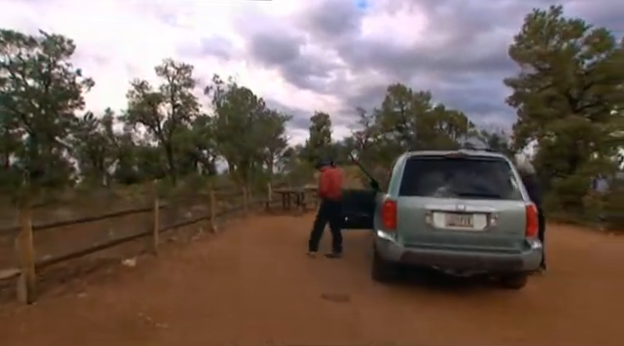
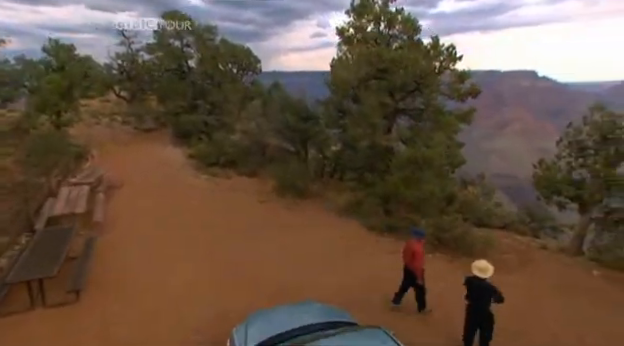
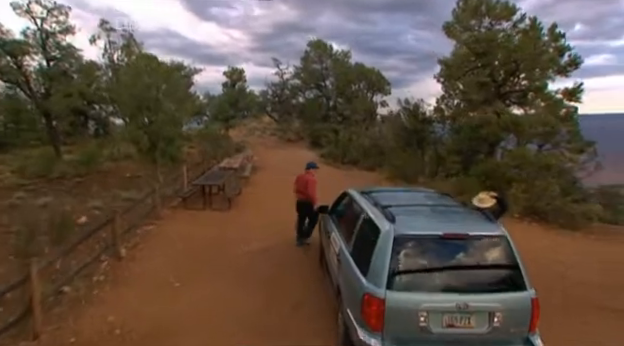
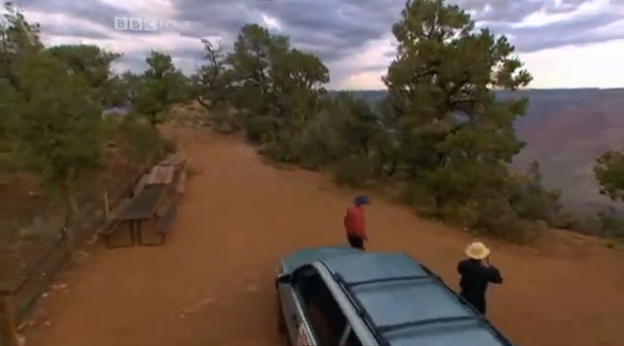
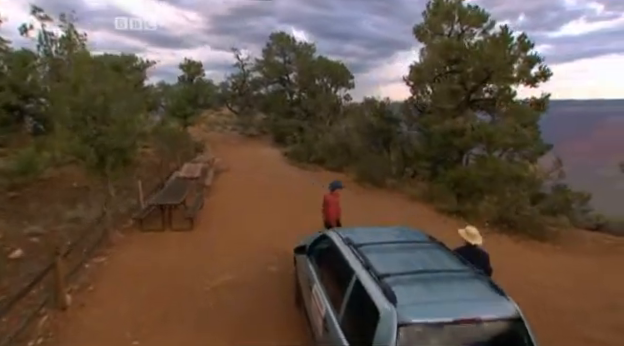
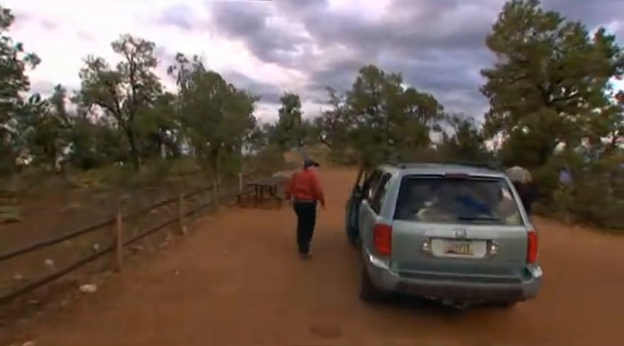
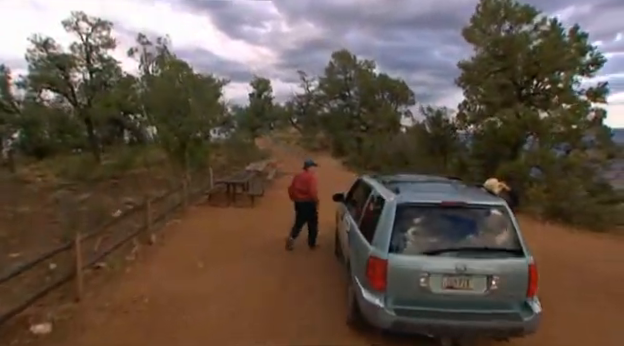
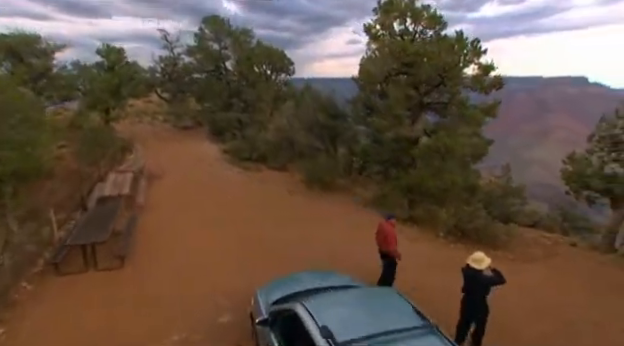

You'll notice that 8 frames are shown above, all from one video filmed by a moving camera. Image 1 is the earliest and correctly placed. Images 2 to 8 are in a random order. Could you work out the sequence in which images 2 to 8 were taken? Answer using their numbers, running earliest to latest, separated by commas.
6, 7, 3, 5, 4, 8, 2
